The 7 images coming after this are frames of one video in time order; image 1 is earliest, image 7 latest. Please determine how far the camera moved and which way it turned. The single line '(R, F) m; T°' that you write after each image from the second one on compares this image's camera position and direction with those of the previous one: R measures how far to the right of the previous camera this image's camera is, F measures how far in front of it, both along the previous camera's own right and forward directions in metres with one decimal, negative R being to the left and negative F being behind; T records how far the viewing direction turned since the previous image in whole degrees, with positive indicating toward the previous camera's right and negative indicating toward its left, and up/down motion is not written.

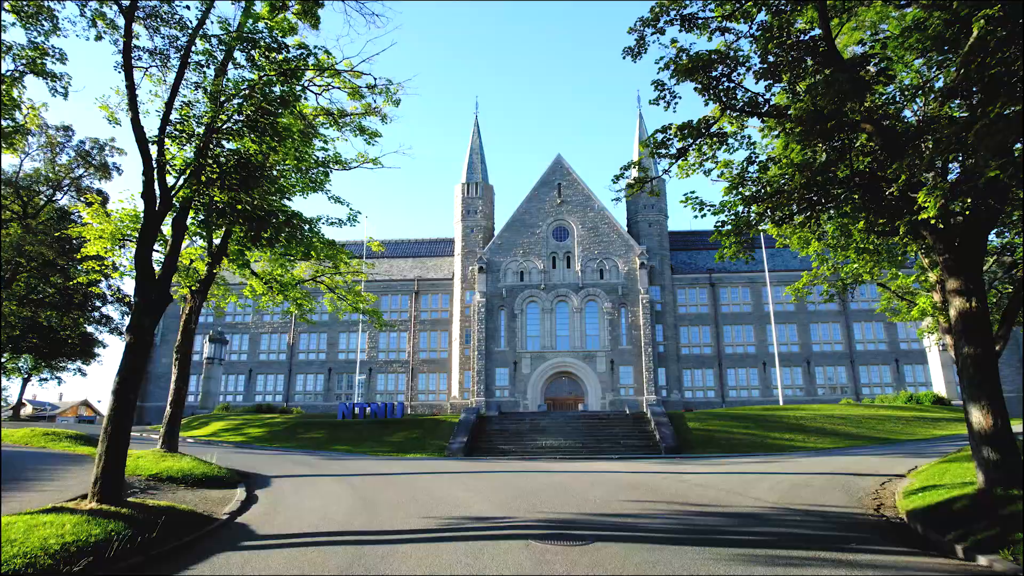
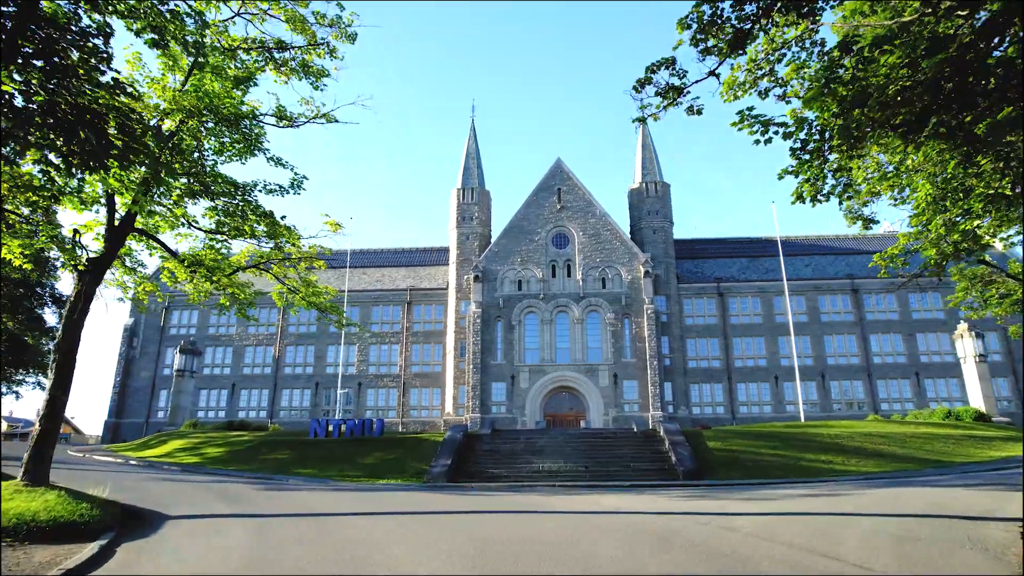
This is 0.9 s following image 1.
(+0.2, +2.7) m; 0°
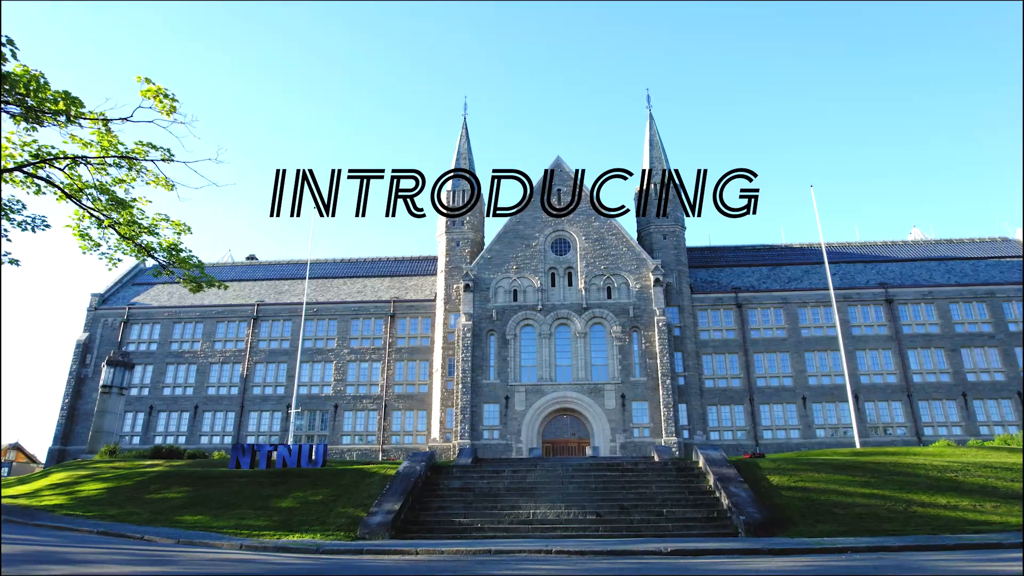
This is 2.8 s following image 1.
(+0.4, +5.3) m; 0°
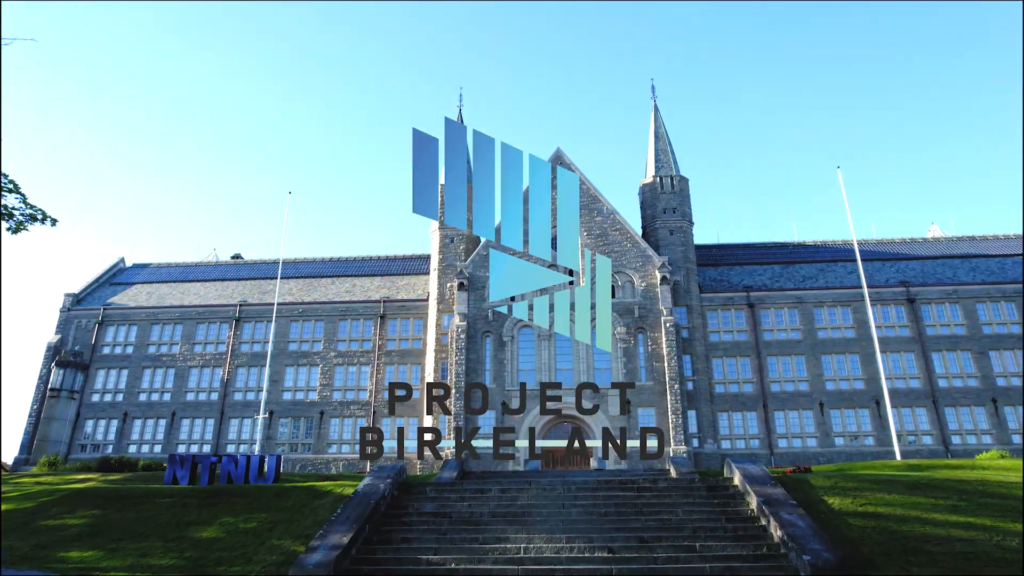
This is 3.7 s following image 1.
(+0.2, +2.8) m; 0°
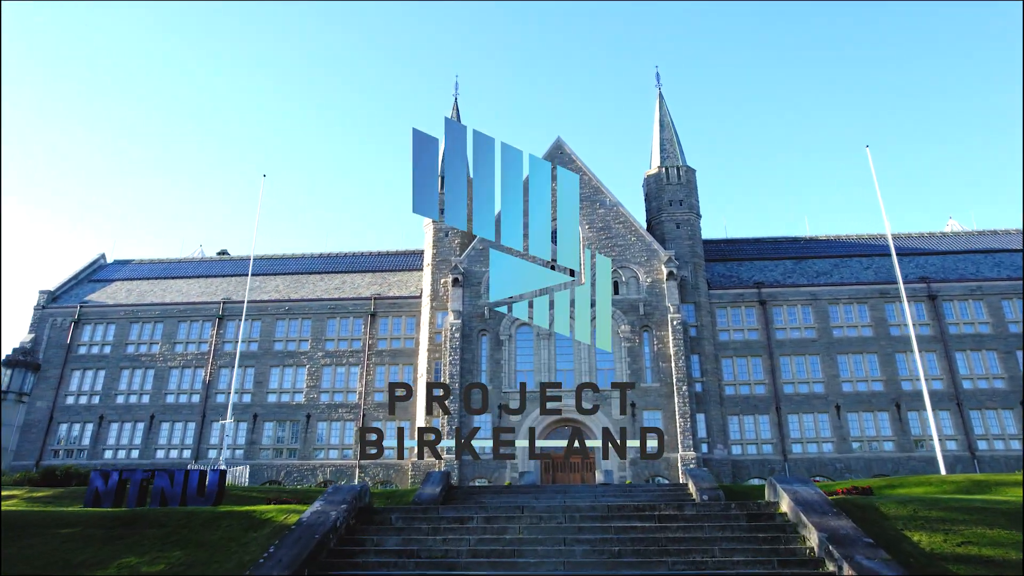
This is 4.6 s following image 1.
(+0.2, +2.4) m; 0°
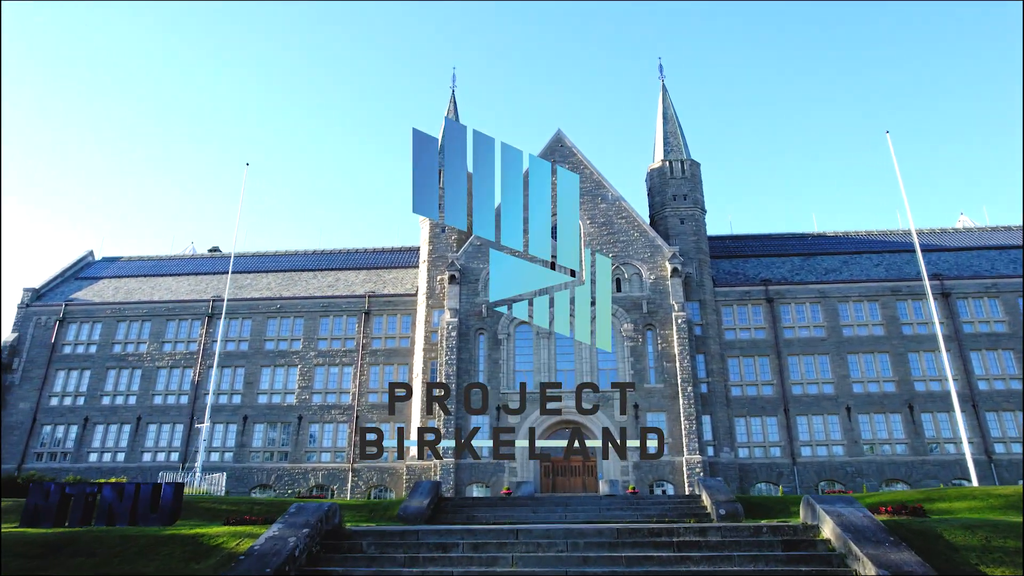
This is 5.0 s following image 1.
(+0.1, +1.4) m; 0°
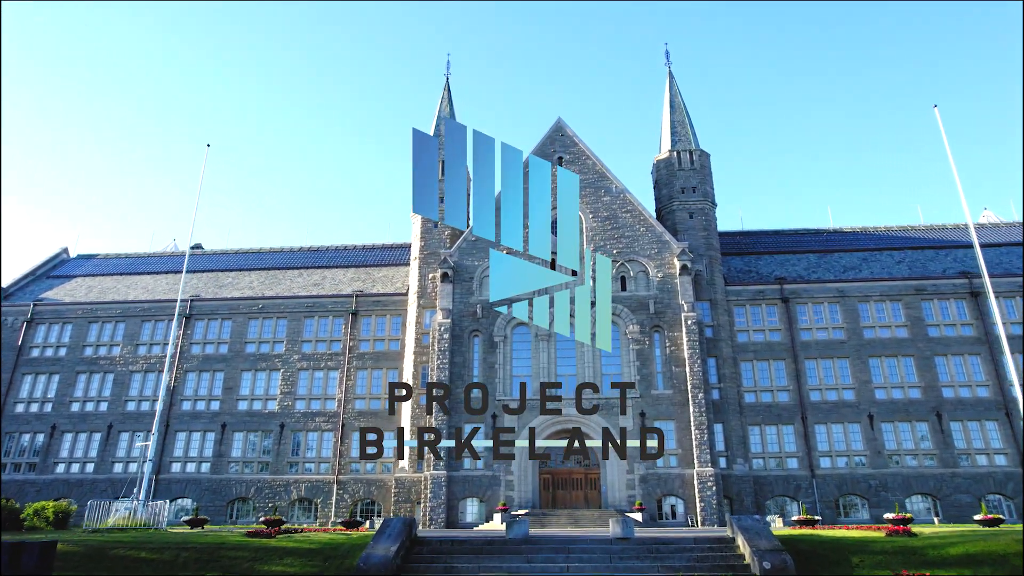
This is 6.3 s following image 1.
(+0.2, +2.6) m; 0°
